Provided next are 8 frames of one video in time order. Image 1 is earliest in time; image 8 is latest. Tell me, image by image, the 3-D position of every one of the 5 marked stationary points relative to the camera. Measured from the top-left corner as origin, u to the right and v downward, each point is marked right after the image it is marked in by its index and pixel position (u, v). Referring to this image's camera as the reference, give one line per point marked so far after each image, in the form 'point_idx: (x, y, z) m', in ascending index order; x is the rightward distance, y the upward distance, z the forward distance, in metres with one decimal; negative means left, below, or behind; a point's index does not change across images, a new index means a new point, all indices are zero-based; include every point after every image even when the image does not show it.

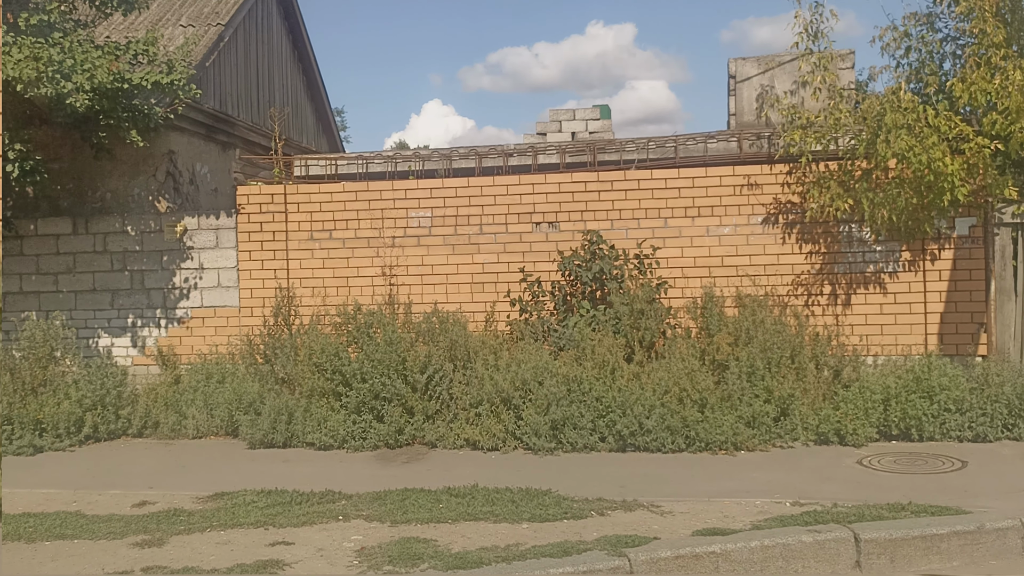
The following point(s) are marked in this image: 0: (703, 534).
0: (+0.8, -1.0, +4.6) m
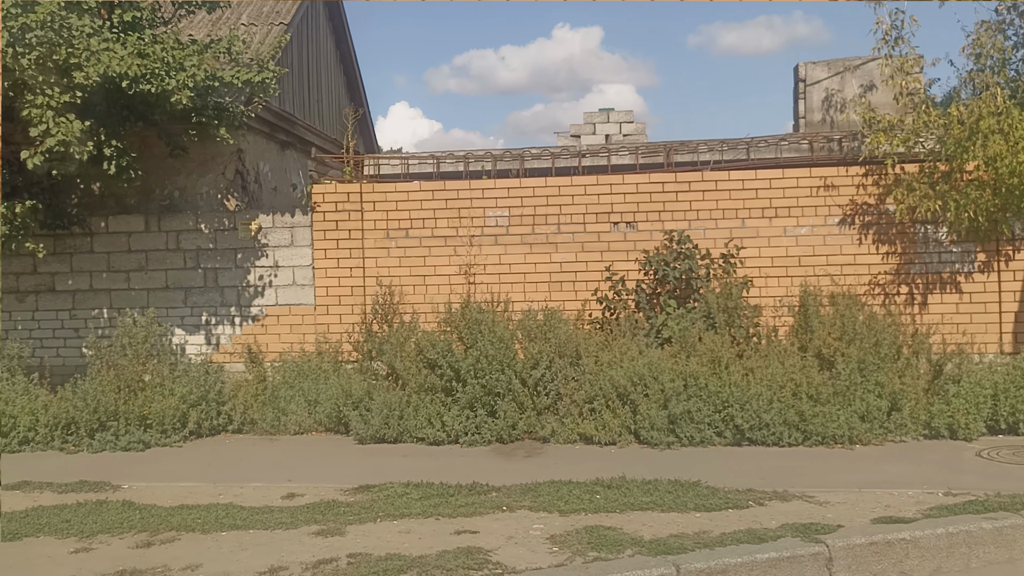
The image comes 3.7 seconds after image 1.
0: (+1.6, -1.0, +4.7) m
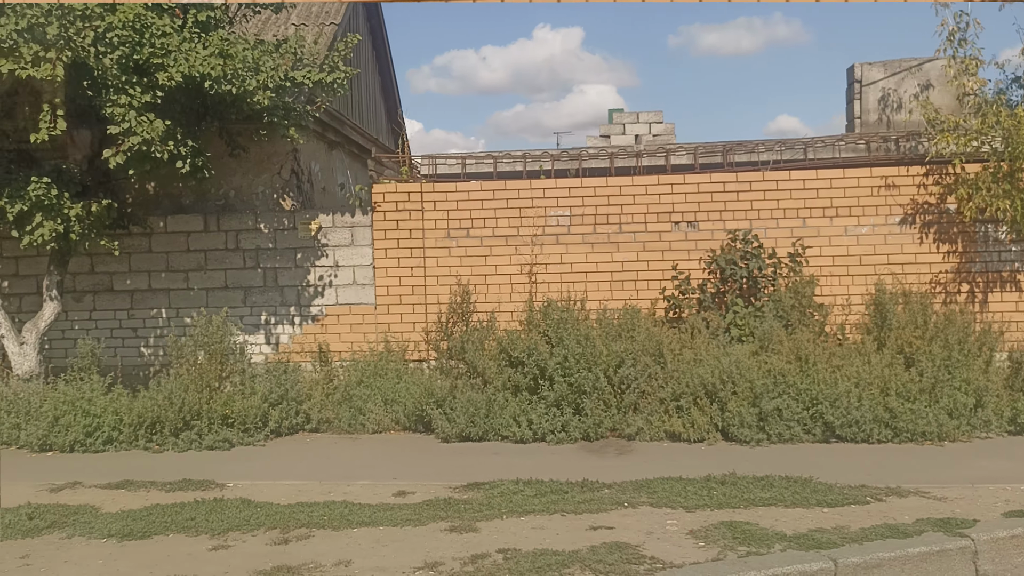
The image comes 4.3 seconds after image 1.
0: (+2.2, -1.0, +4.8) m
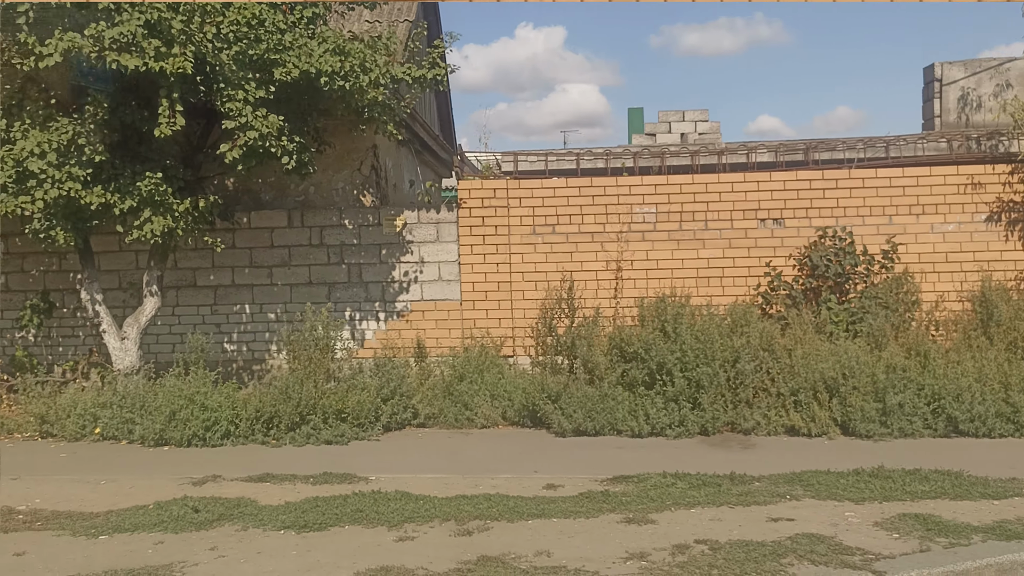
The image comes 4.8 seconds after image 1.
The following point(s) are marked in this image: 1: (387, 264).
0: (+3.0, -1.0, +4.9) m
1: (-1.1, +0.2, +9.9) m
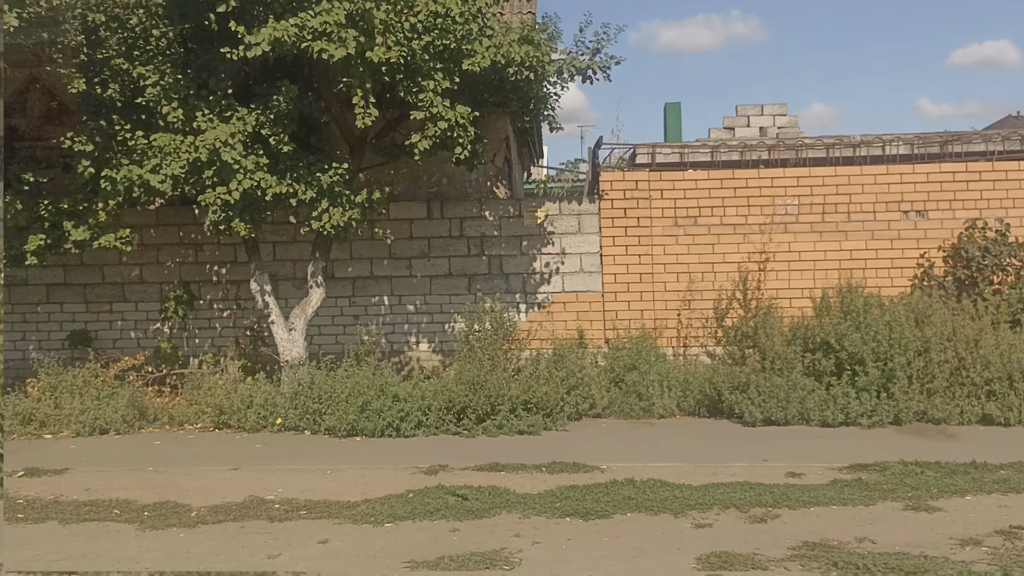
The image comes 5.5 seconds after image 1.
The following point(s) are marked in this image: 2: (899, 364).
0: (+4.3, -0.9, +4.9) m
1: (+0.1, +0.3, +9.9) m
2: (+2.5, -0.5, +7.3) m
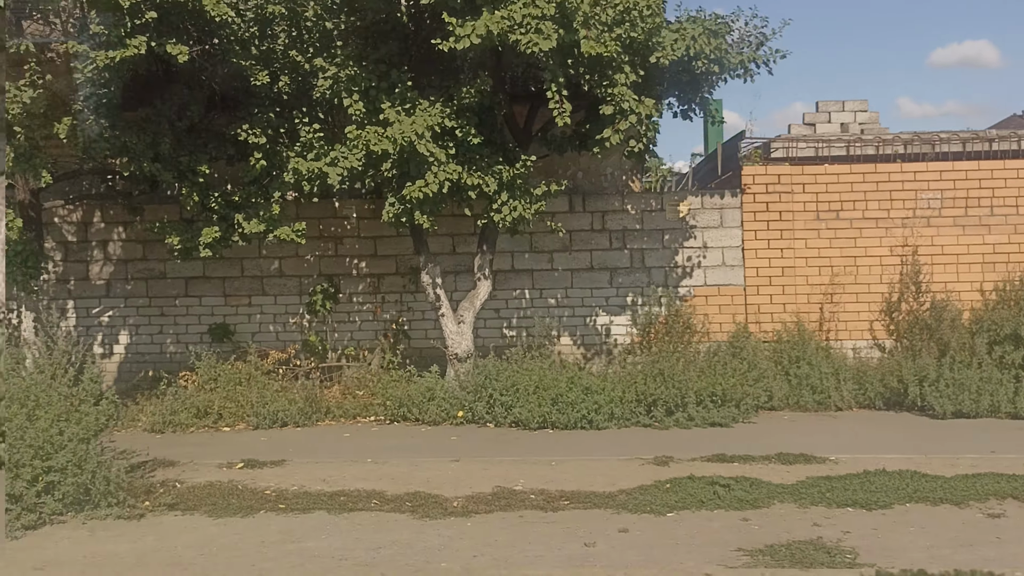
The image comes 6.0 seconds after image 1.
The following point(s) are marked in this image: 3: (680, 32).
0: (+5.6, -0.9, +4.9) m
1: (+1.4, +0.3, +9.9) m
2: (+3.8, -0.5, +7.3) m
3: (+1.2, +1.8, +7.7) m
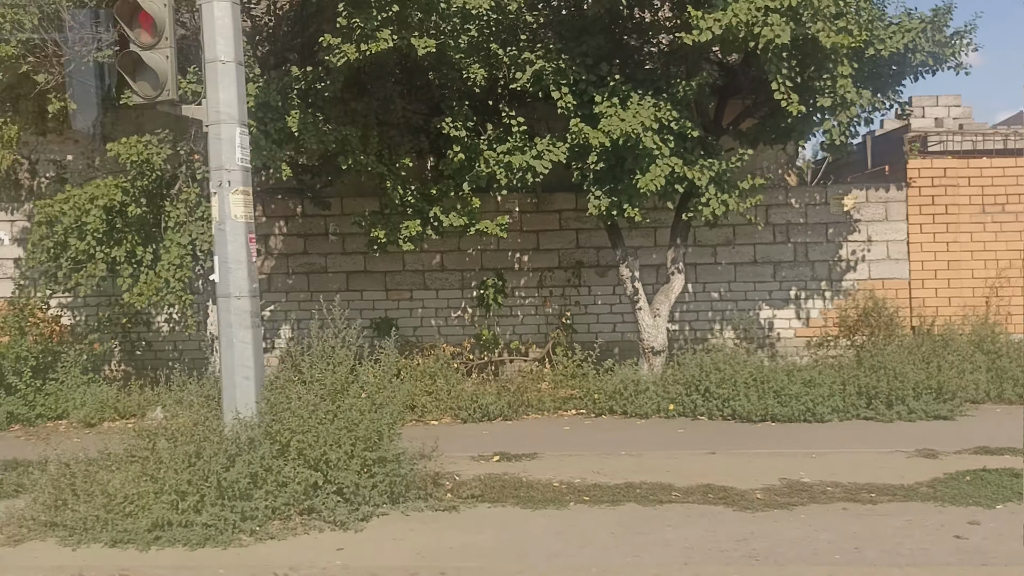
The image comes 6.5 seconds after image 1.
0: (+7.1, -0.8, +5.0) m
1: (+2.9, +0.4, +9.9) m
2: (+5.3, -0.4, +7.3) m
3: (+2.7, +1.8, +7.7) m
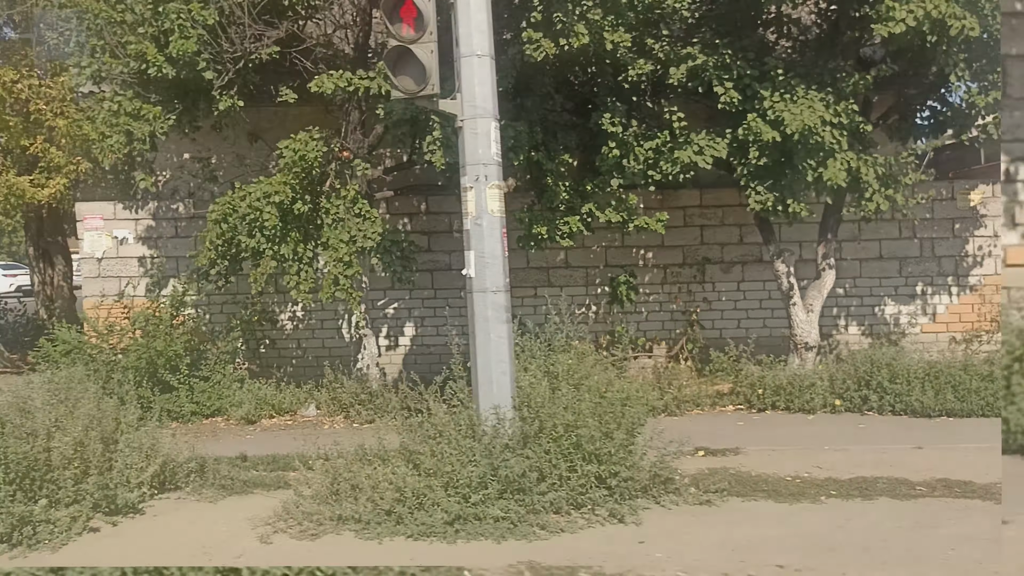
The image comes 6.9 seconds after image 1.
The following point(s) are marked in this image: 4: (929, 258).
0: (+8.3, -0.8, +5.0) m
1: (+4.1, +0.4, +9.9) m
2: (+6.5, -0.4, +7.3) m
3: (+3.8, +1.9, +7.7) m
4: (+3.8, +0.3, +9.9) m
